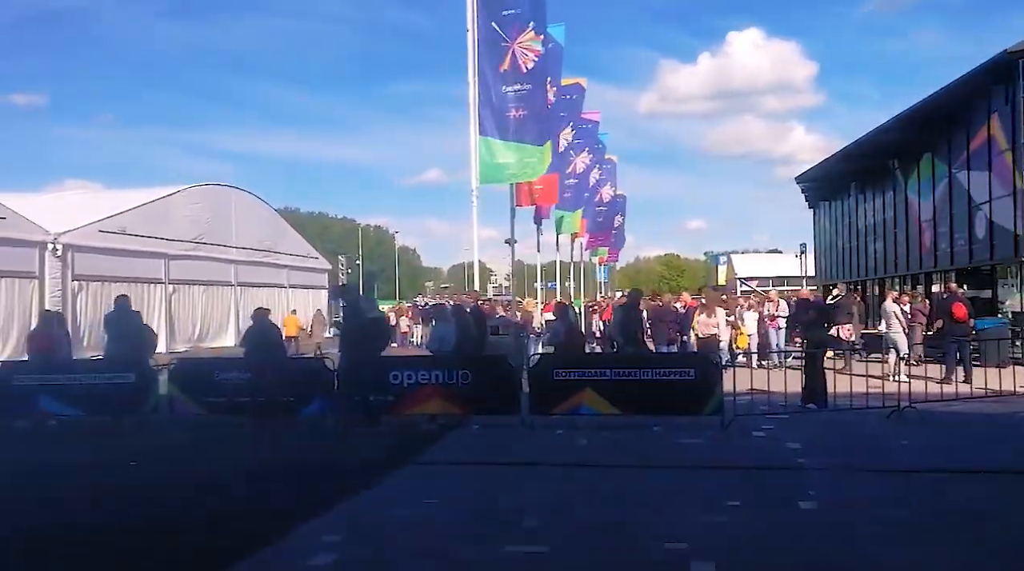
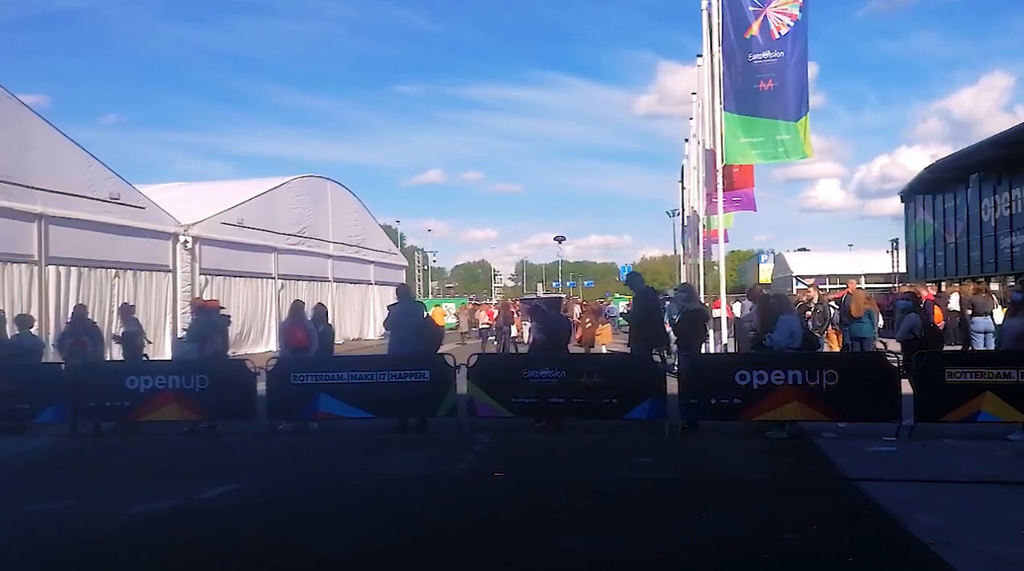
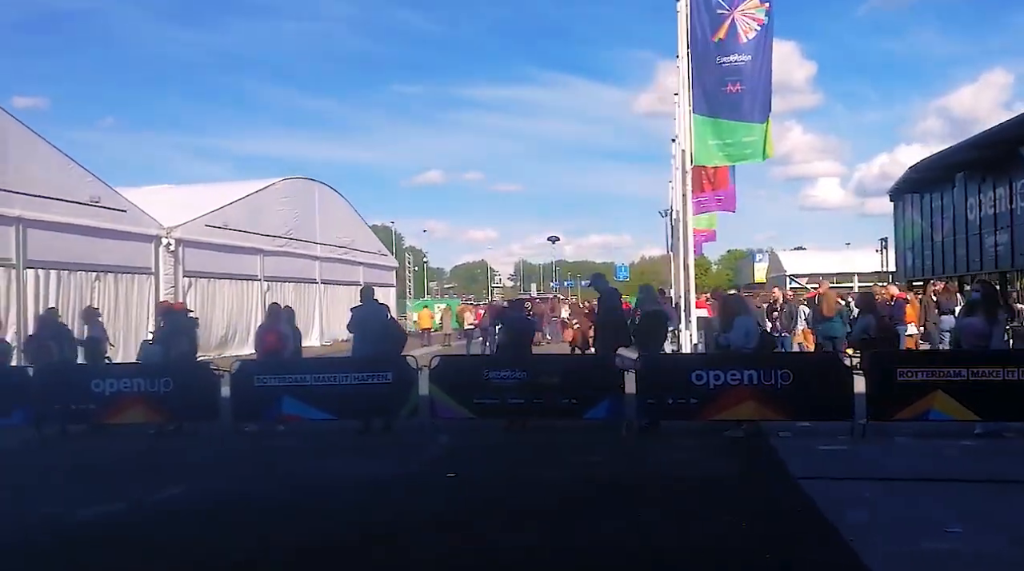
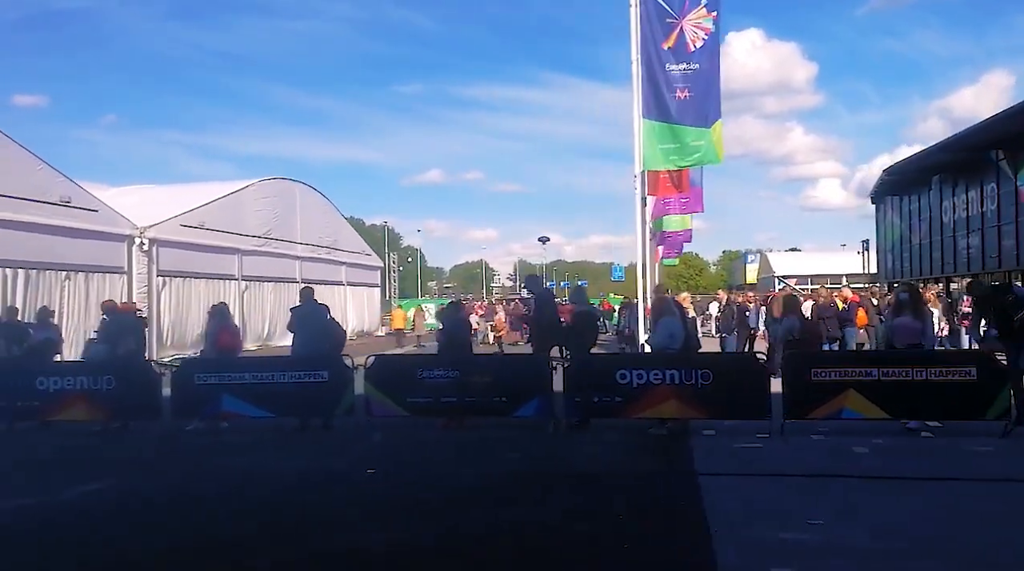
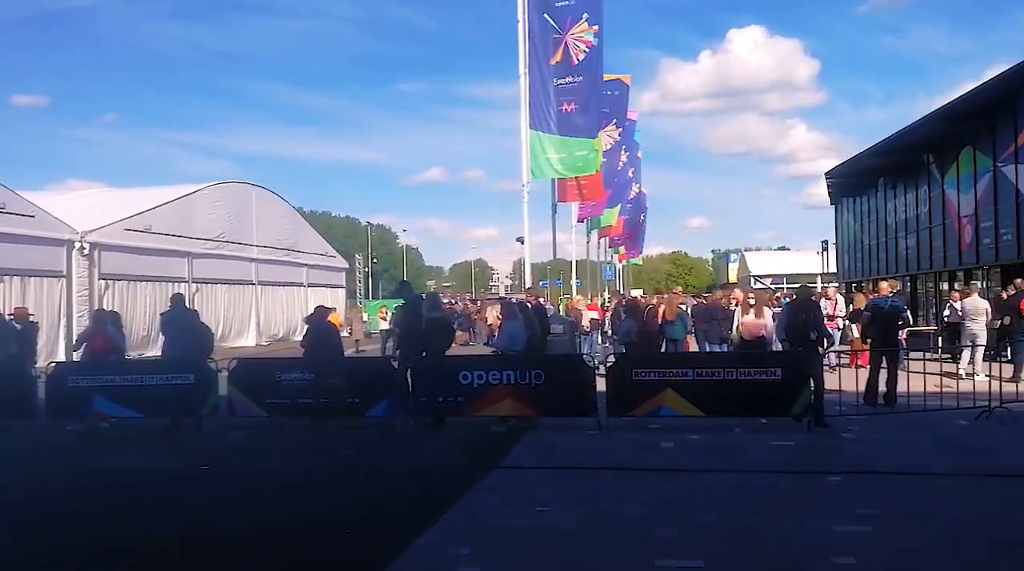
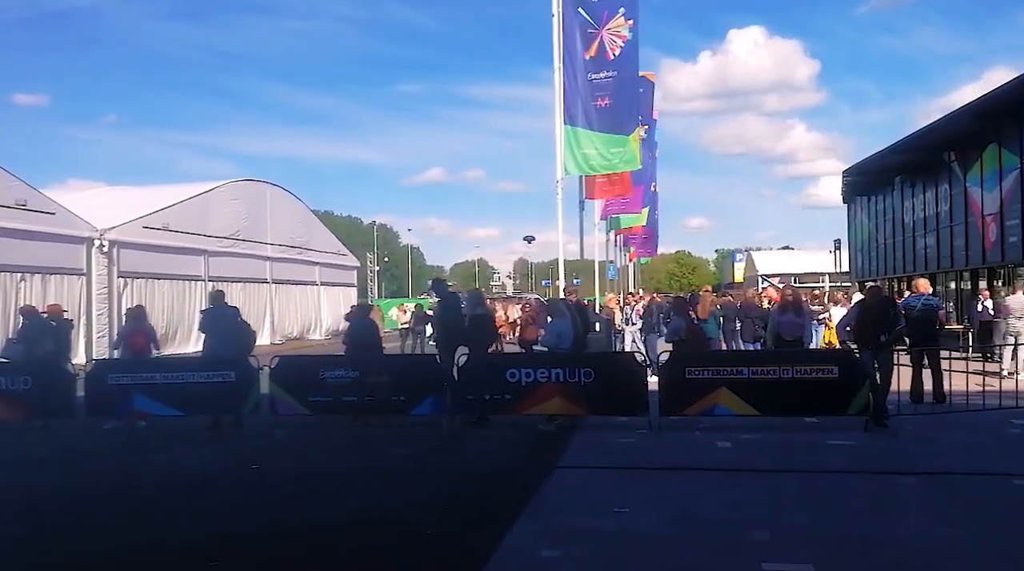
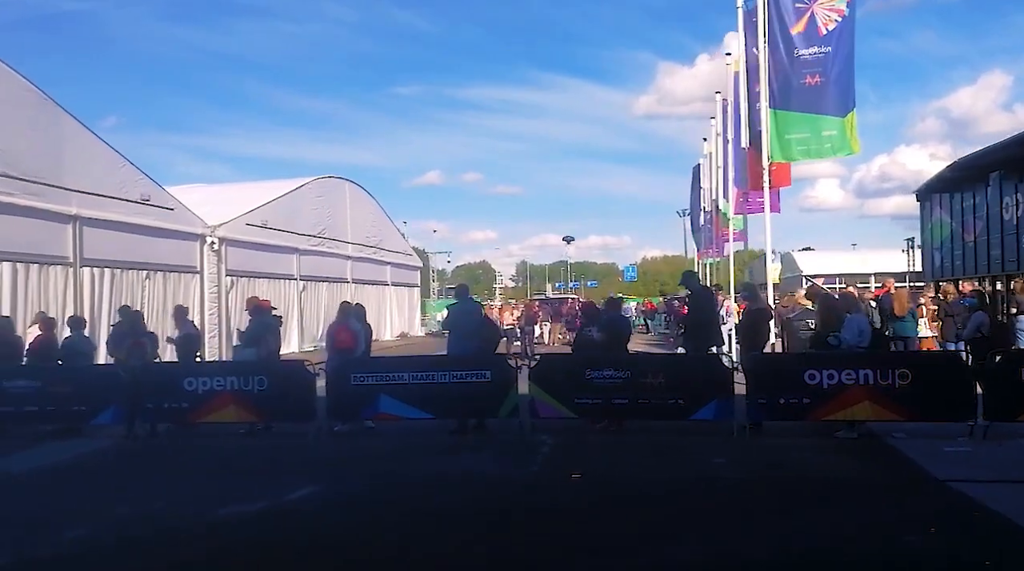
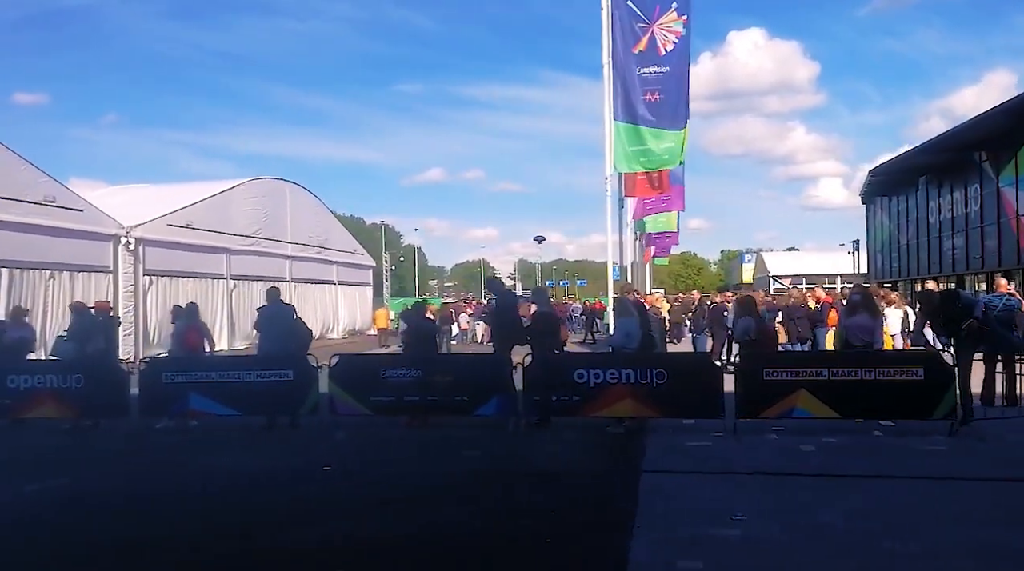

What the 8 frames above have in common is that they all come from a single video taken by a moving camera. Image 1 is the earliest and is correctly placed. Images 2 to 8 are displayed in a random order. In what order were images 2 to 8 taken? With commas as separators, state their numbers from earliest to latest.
5, 6, 8, 4, 3, 2, 7
